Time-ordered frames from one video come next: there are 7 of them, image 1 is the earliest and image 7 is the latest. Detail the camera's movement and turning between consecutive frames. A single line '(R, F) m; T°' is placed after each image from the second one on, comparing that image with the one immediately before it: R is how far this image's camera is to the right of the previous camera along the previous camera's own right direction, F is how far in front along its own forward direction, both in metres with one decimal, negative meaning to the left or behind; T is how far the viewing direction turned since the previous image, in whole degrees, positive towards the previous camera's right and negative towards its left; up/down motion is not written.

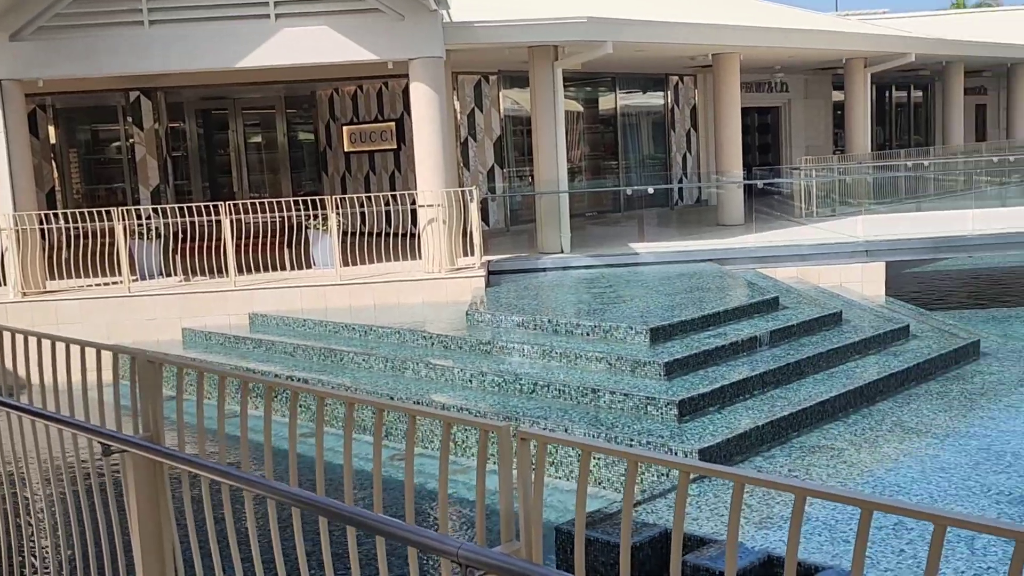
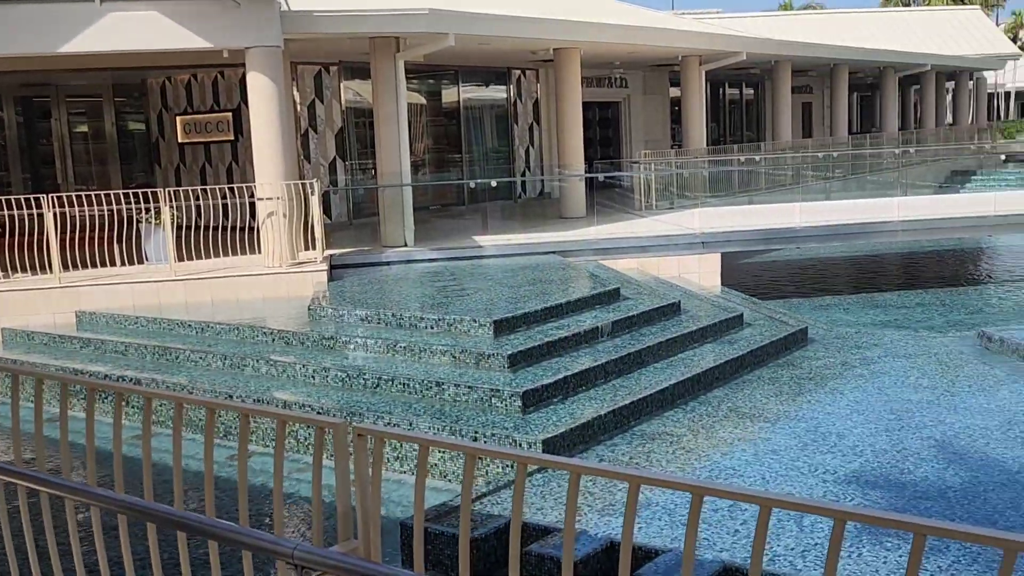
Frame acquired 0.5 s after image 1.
(+1.0, 0.0) m; +4°
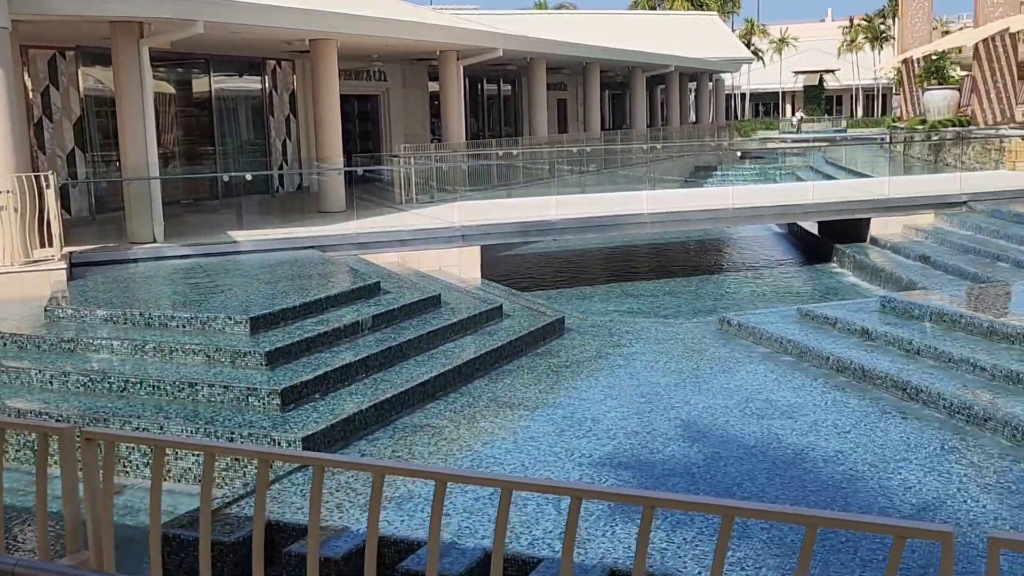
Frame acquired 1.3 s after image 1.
(+1.6, -0.1) m; +6°
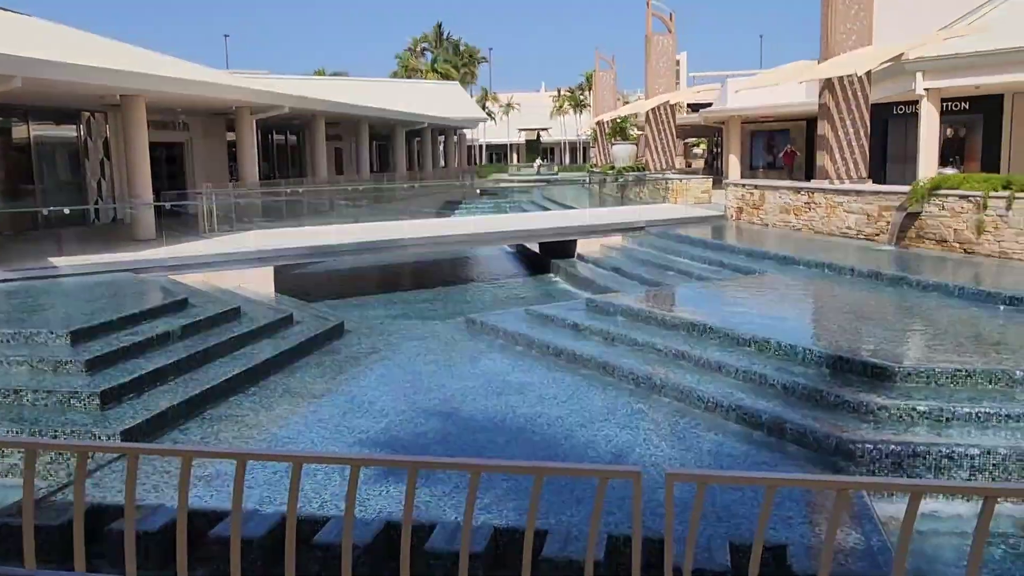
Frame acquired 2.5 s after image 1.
(+1.5, -1.7) m; +8°
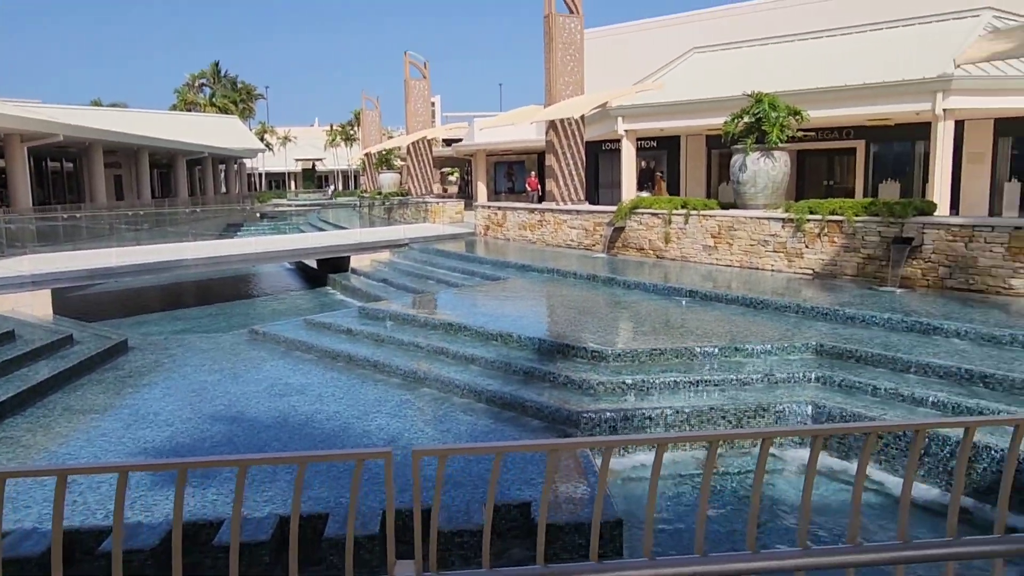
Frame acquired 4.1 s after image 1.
(+1.3, -1.4) m; +12°
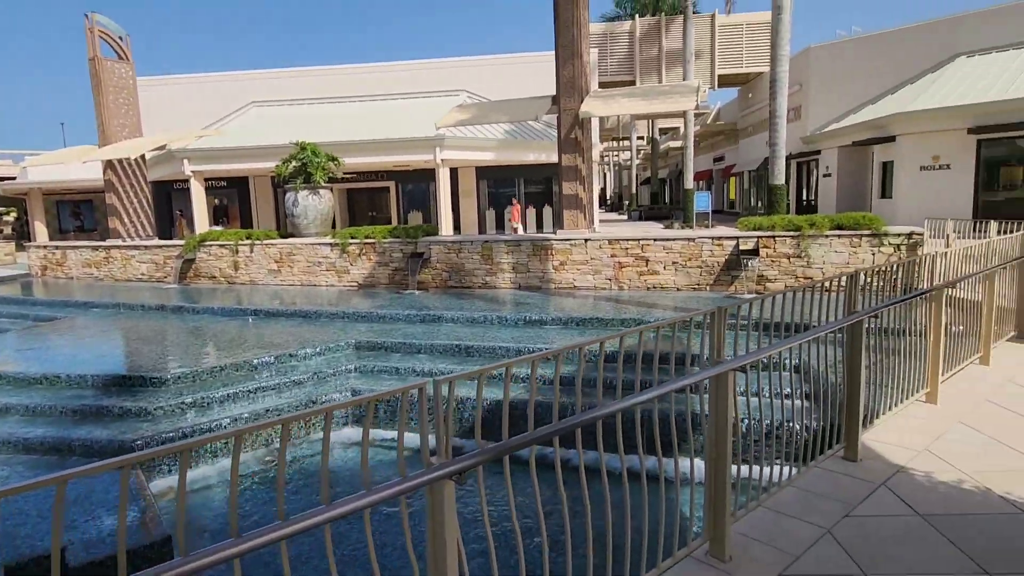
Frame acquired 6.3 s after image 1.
(+1.1, -2.3) m; +30°
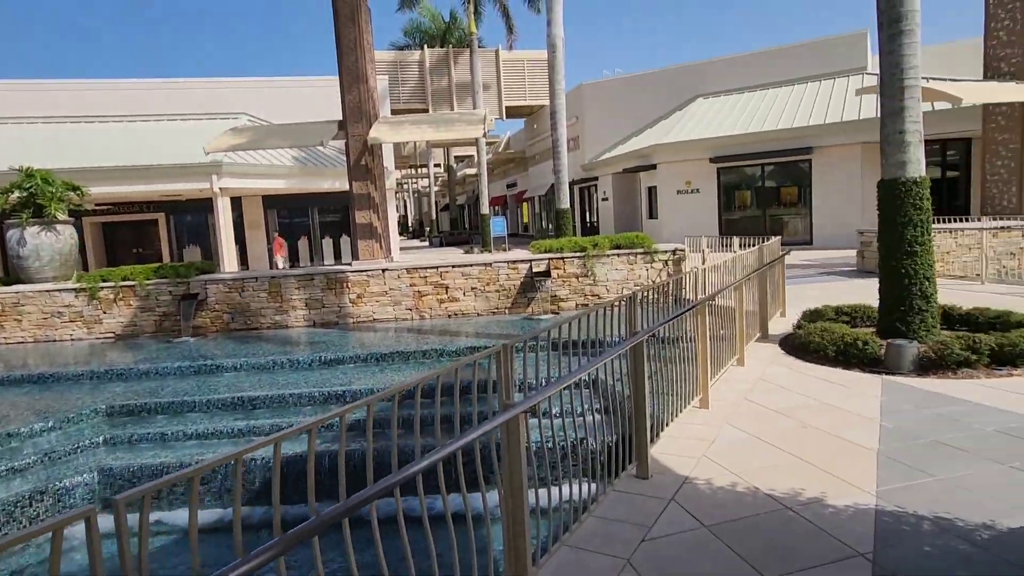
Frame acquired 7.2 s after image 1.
(+0.1, +0.2) m; +18°
